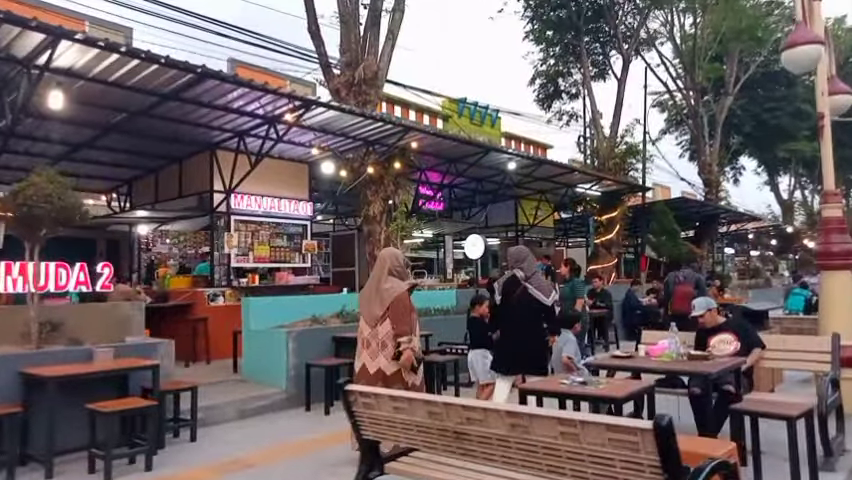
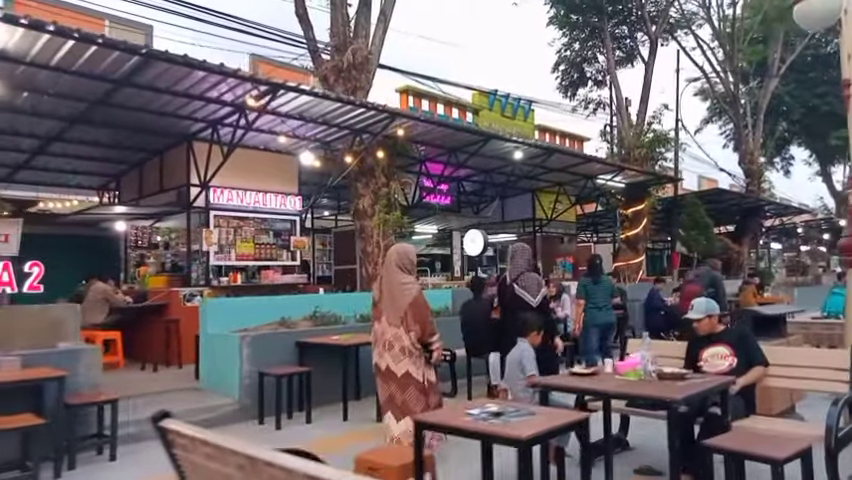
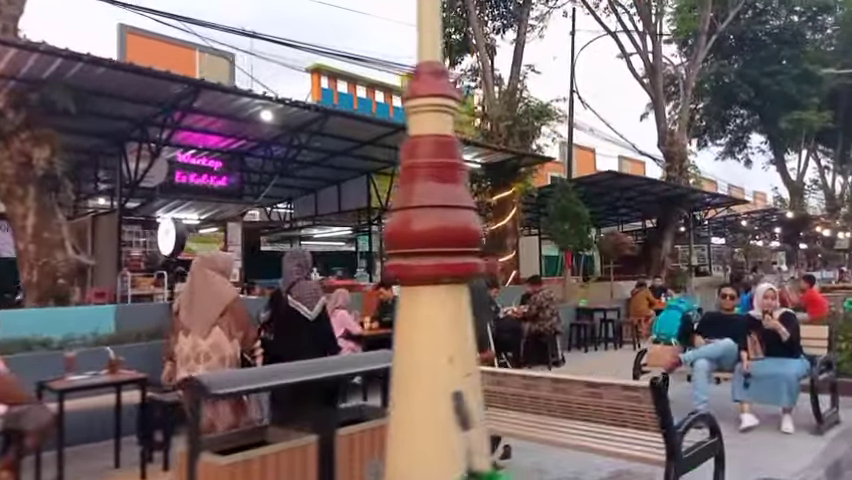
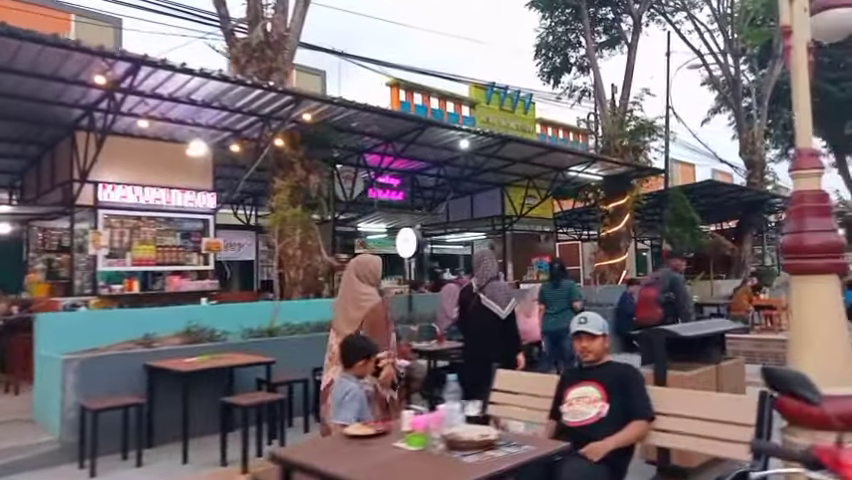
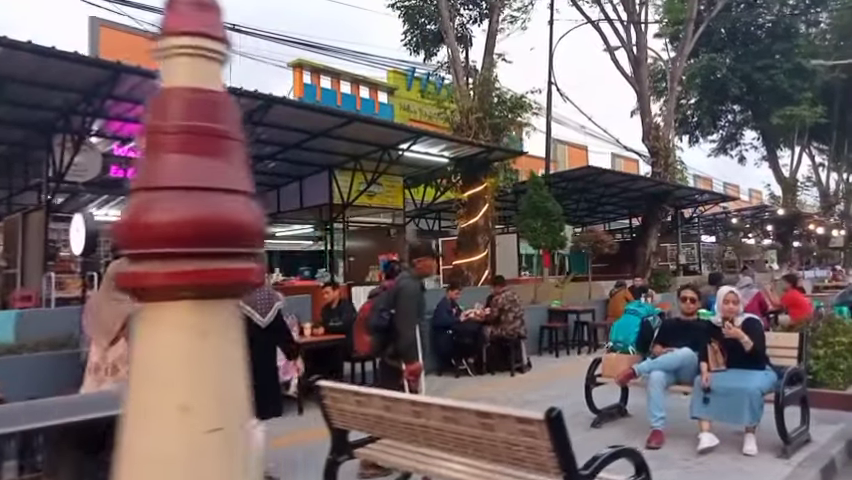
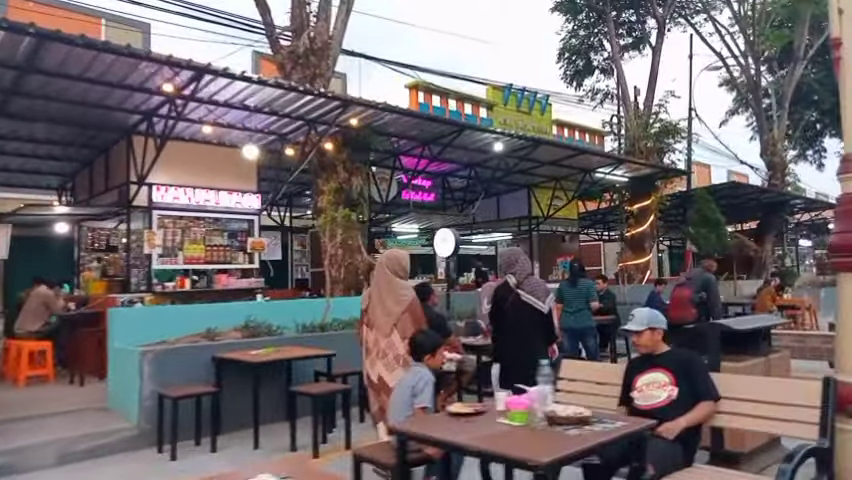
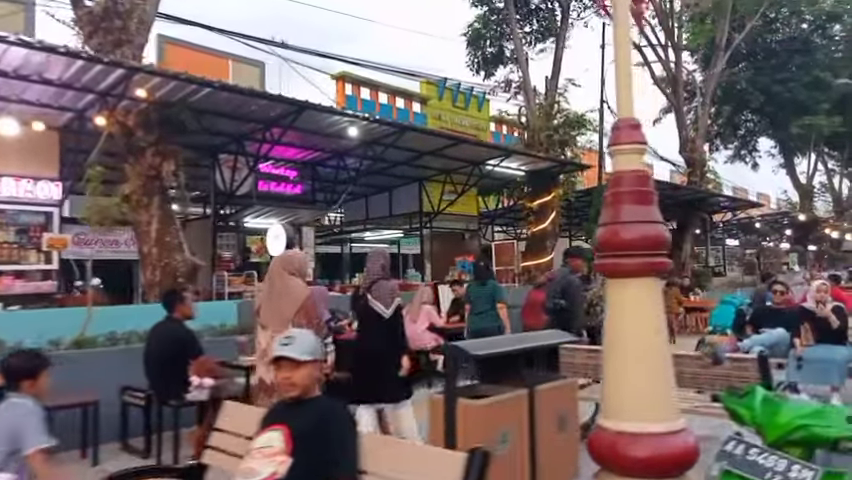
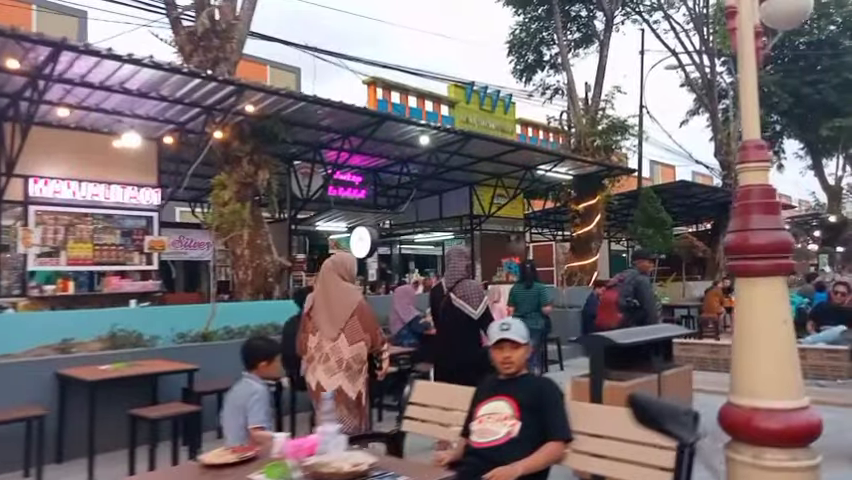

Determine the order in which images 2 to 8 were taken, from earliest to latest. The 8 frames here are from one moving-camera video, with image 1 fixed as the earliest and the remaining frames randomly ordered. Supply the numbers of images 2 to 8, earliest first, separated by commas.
2, 6, 4, 8, 7, 3, 5
